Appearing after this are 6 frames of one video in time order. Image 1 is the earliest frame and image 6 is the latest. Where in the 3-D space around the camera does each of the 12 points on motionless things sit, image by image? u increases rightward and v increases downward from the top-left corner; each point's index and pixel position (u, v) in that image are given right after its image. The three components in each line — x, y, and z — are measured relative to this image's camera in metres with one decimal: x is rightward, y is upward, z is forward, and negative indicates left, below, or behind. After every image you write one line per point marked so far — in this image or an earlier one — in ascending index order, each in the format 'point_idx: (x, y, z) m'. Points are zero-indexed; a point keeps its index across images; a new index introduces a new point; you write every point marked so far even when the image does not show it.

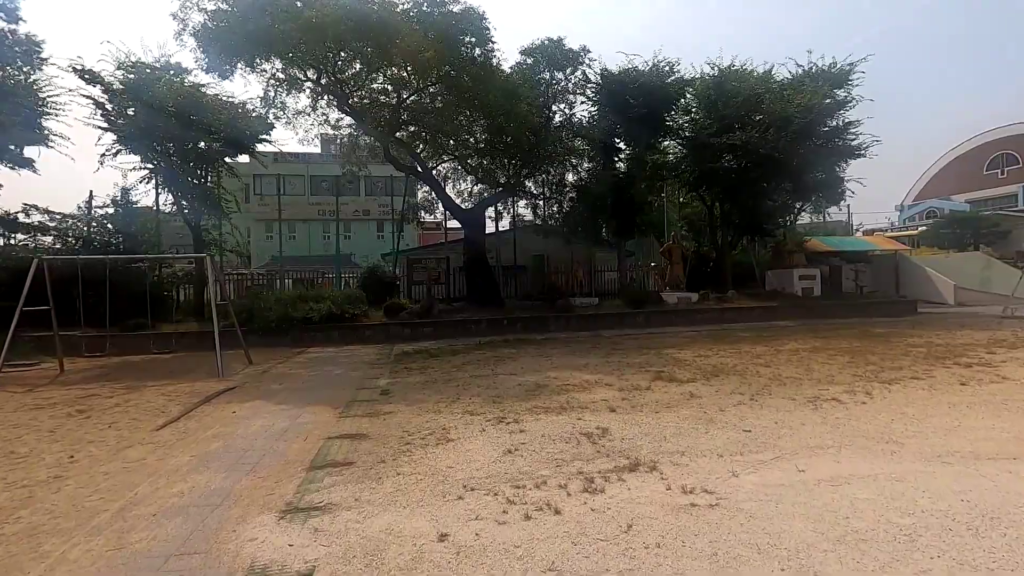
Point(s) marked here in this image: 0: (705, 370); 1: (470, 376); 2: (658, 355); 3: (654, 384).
0: (+3.4, -1.5, +9.2) m
1: (-0.8, -1.7, +10.0) m
2: (+3.2, -1.5, +11.6) m
3: (+2.2, -1.5, +8.3) m
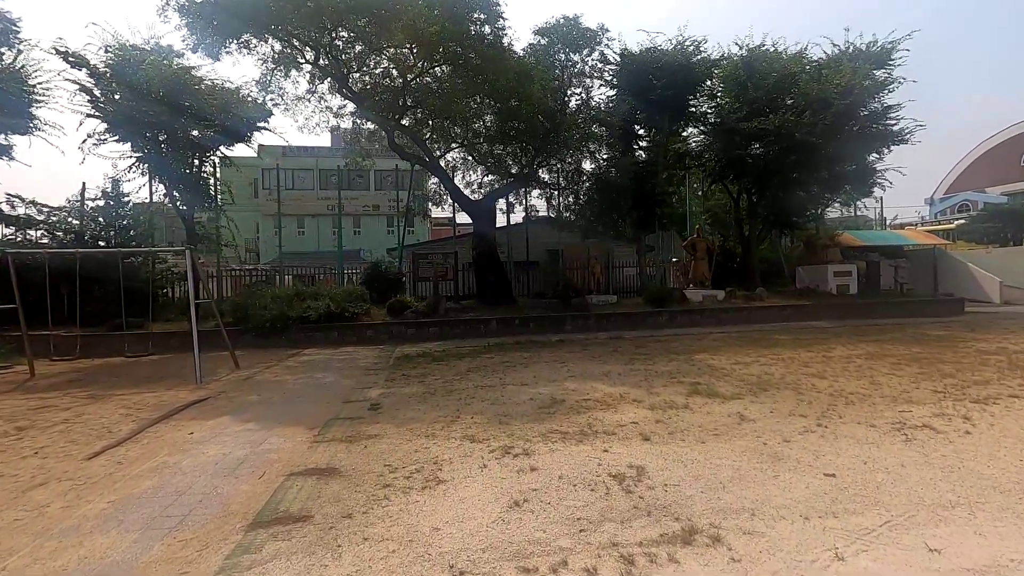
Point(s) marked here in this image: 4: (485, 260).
0: (+3.5, -1.4, +7.8) m
1: (-0.6, -1.6, +8.8) m
2: (+3.4, -1.4, +10.2) m
3: (+2.4, -1.5, +7.0) m
4: (-0.9, +1.0, +18.8) m
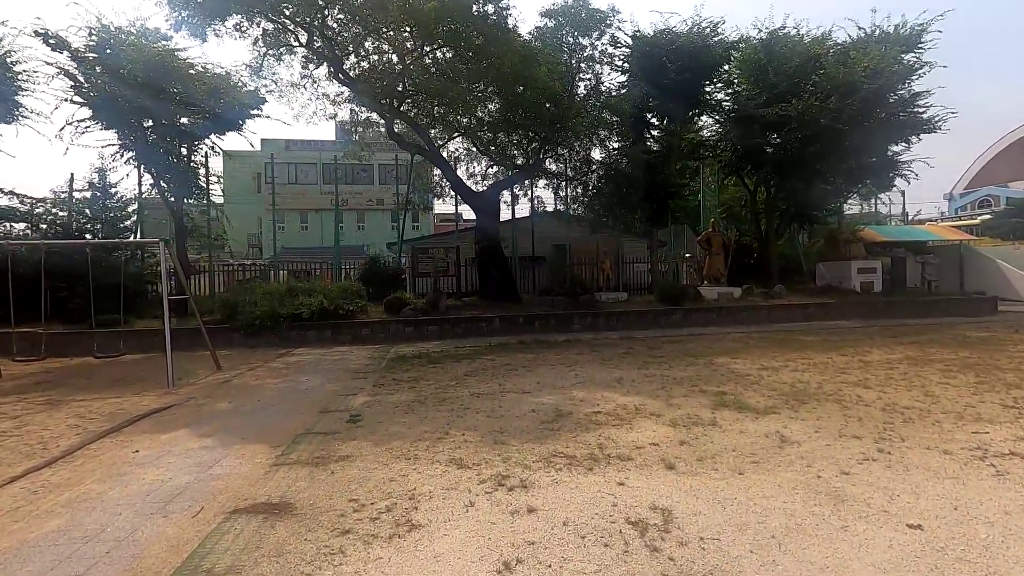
0: (+3.5, -1.4, +6.8) m
1: (-0.6, -1.6, +7.8) m
2: (+3.4, -1.4, +9.2) m
3: (+2.4, -1.4, +6.0) m
4: (-0.8, +1.1, +17.9) m
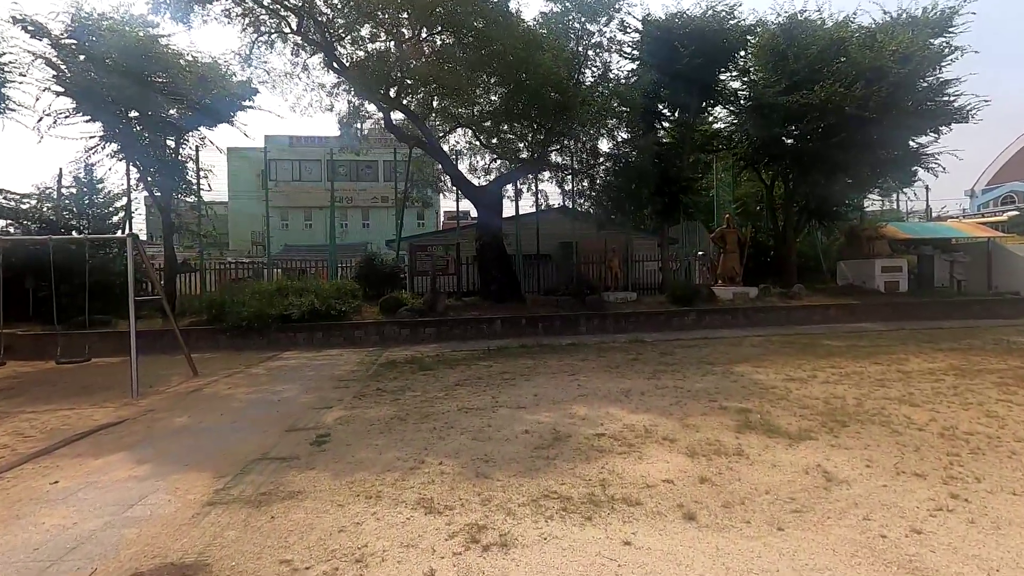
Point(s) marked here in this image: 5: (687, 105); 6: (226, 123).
0: (+3.4, -1.4, +5.8) m
1: (-0.7, -1.6, +6.9) m
2: (+3.4, -1.4, +8.3) m
3: (+2.2, -1.5, +5.0) m
4: (-0.7, +1.1, +17.0) m
5: (+6.1, +6.4, +18.4) m
6: (-9.0, +5.2, +16.7) m
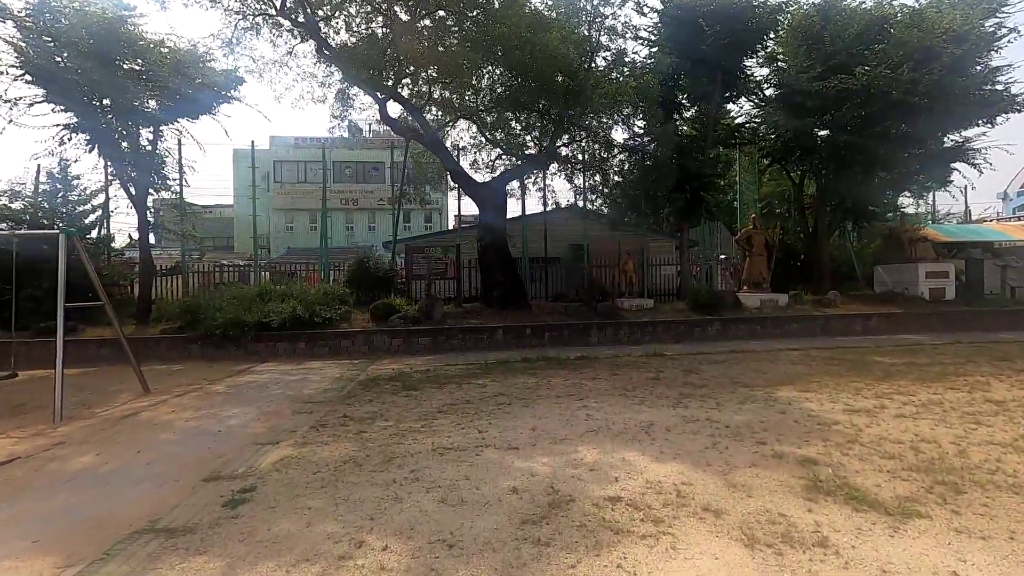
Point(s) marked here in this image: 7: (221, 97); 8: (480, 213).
0: (+3.3, -1.5, +4.3) m
1: (-0.8, -1.7, +5.5) m
2: (+3.3, -1.5, +6.7) m
3: (+2.1, -1.5, +3.5) m
4: (-0.5, +1.0, +15.5) m
5: (+6.3, +6.2, +16.9) m
6: (-8.9, +5.1, +15.5) m
7: (-8.4, +5.6, +15.3) m
8: (-1.0, +2.3, +15.9) m
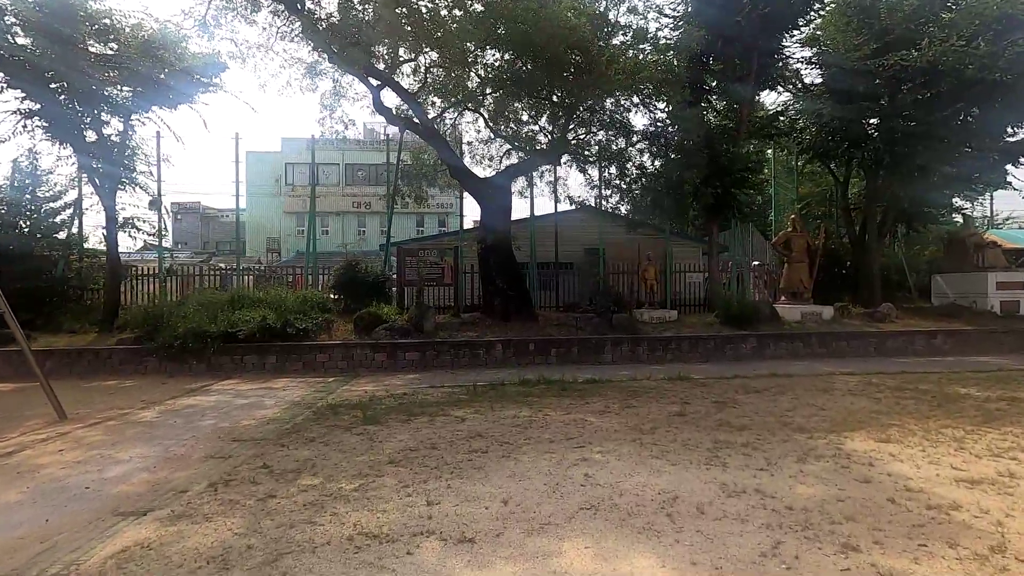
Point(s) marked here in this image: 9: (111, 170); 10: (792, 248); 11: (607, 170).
0: (+2.9, -1.6, +2.4) m
1: (-1.1, -1.7, +3.7) m
2: (+3.0, -1.6, +4.8) m
3: (+1.7, -1.6, +1.6) m
4: (-0.4, +0.8, +13.8) m
5: (+6.5, +5.9, +14.9) m
6: (-8.7, +5.0, +14.1) m
7: (-8.3, +5.5, +14.0) m
8: (-0.8, +2.0, +14.2) m
9: (-10.2, +3.0, +13.5) m
10: (+7.7, +1.1, +14.6) m
11: (+2.5, +3.1, +14.0) m
